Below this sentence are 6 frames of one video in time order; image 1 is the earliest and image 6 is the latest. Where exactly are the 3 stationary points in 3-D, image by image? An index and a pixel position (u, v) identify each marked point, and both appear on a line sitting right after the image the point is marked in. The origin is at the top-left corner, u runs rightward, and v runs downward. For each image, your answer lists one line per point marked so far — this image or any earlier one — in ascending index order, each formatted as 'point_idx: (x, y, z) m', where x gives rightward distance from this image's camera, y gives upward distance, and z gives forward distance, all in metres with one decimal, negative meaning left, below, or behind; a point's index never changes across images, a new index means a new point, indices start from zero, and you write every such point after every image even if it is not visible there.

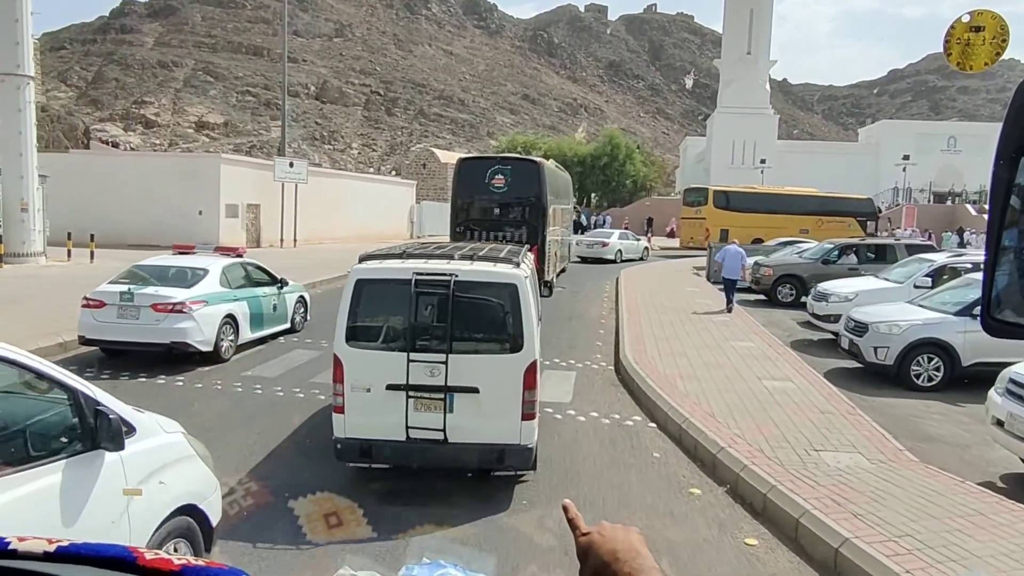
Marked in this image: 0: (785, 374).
0: (+3.5, -1.1, +9.9) m
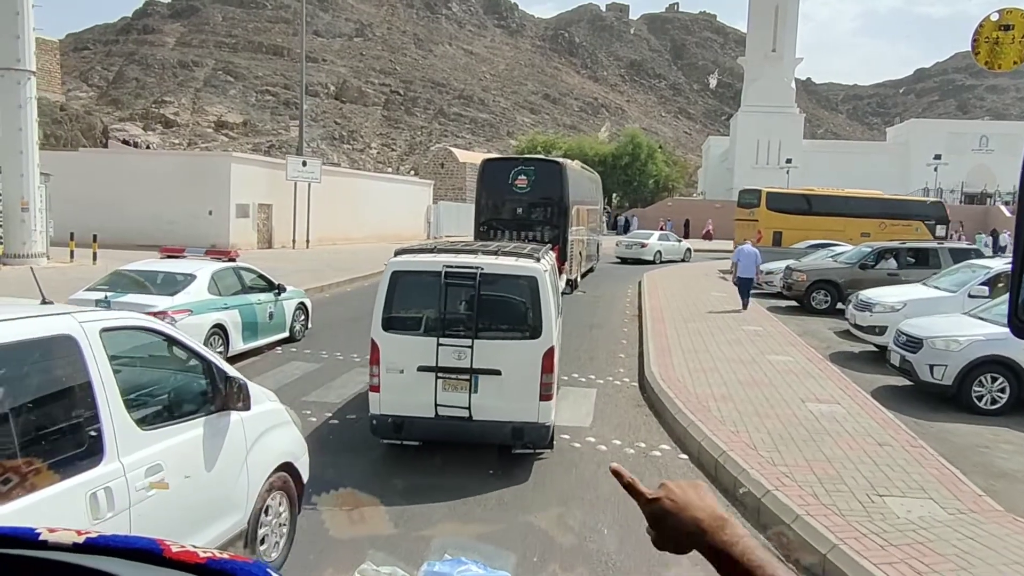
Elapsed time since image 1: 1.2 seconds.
0: (+3.6, -1.2, +8.8) m
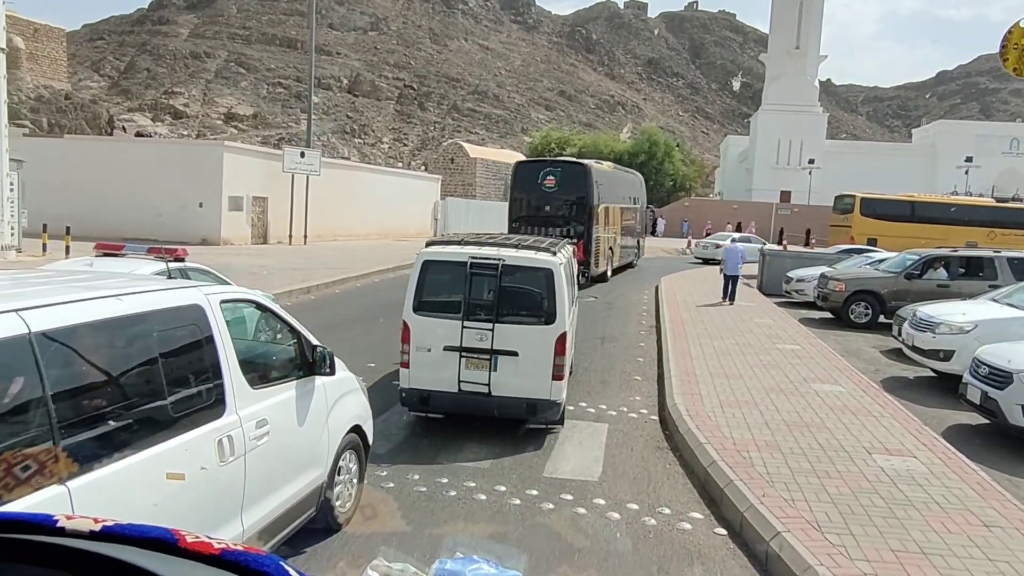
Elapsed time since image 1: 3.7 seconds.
0: (+3.6, -1.4, +7.1) m
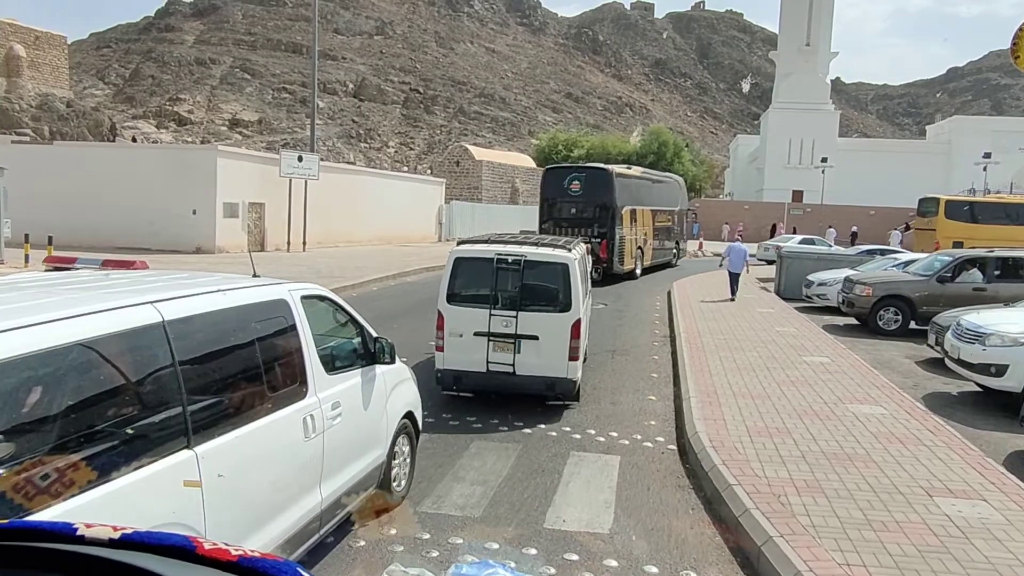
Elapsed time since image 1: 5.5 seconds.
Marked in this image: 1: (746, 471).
0: (+3.5, -1.5, +6.0) m
1: (+1.9, -1.5, +6.3) m
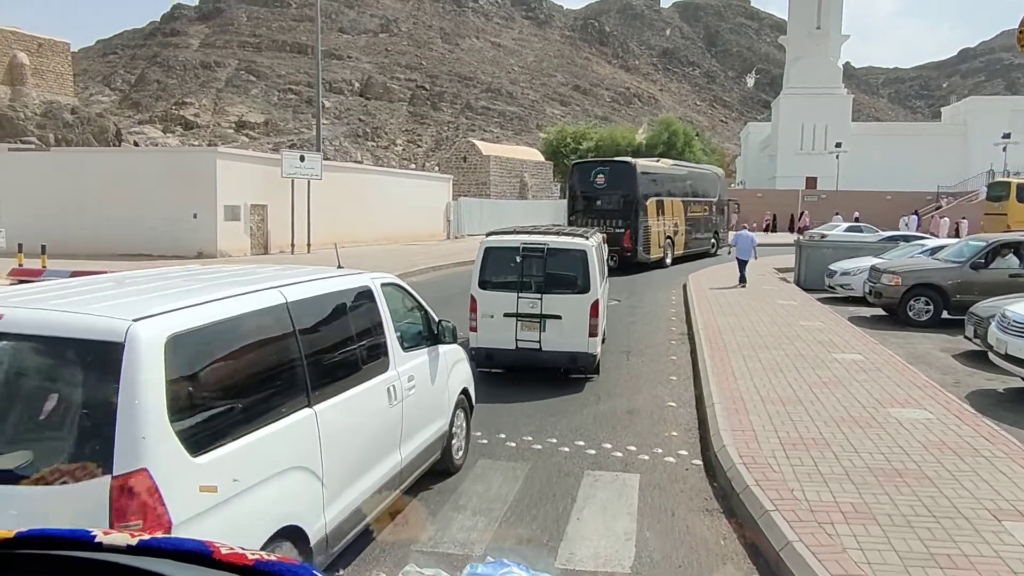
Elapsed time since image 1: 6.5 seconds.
0: (+3.6, -1.4, +5.3) m
1: (+1.9, -1.5, +5.5) m
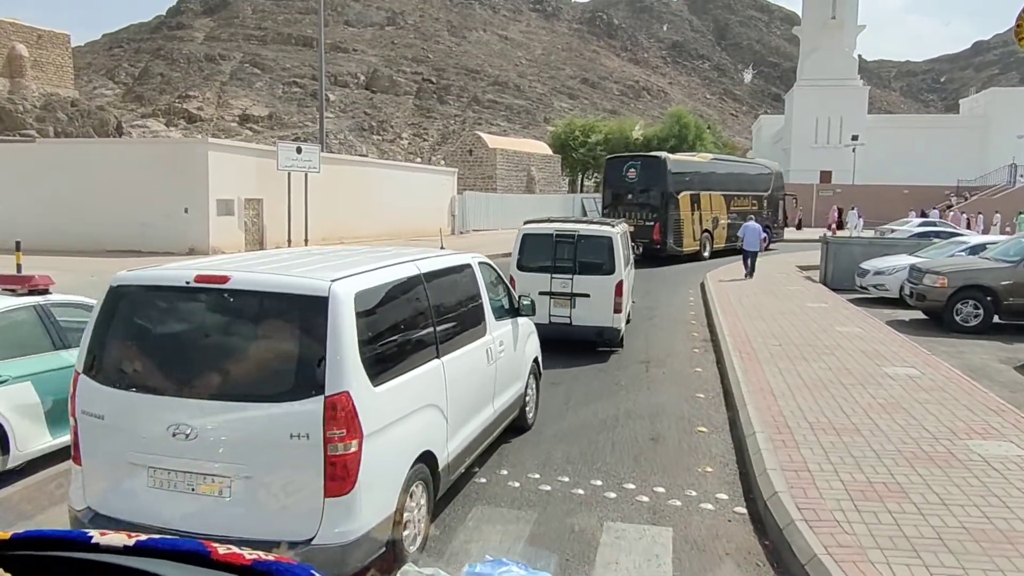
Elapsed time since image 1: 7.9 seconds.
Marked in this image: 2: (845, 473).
0: (+3.6, -1.5, +4.0) m
1: (+1.9, -1.5, +4.3) m
2: (+2.4, -1.3, +5.7) m
